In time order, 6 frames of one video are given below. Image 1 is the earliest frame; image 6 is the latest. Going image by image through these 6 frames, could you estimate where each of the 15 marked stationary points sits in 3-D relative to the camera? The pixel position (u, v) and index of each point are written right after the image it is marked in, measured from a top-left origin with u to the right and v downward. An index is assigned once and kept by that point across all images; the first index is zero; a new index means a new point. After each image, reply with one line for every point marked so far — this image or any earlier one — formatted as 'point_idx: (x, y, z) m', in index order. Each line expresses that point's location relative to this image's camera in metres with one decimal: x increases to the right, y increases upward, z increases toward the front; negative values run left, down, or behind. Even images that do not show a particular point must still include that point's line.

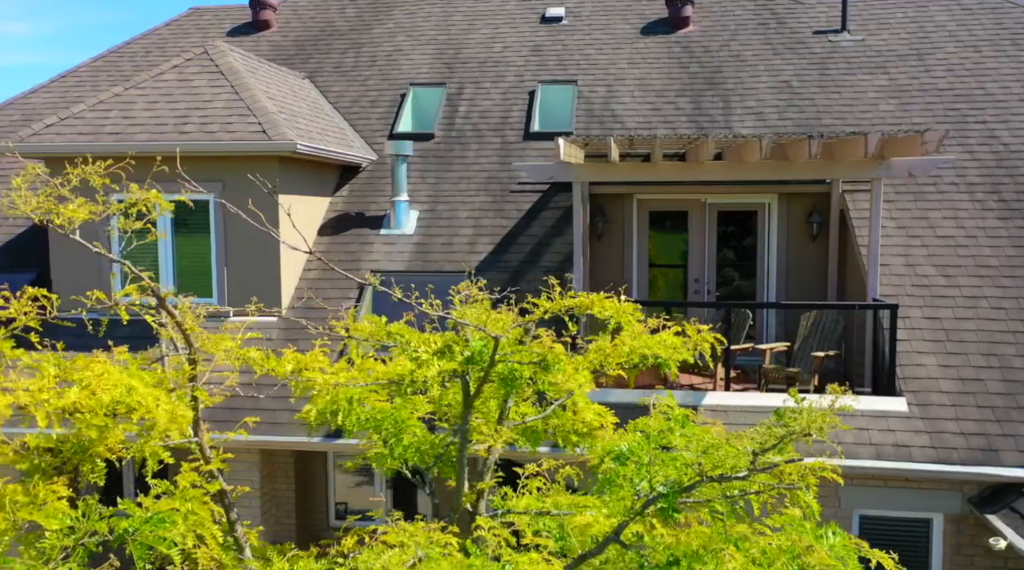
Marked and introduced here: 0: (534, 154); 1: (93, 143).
0: (+0.4, +2.0, +18.5) m
1: (-5.3, +1.8, +15.1) m
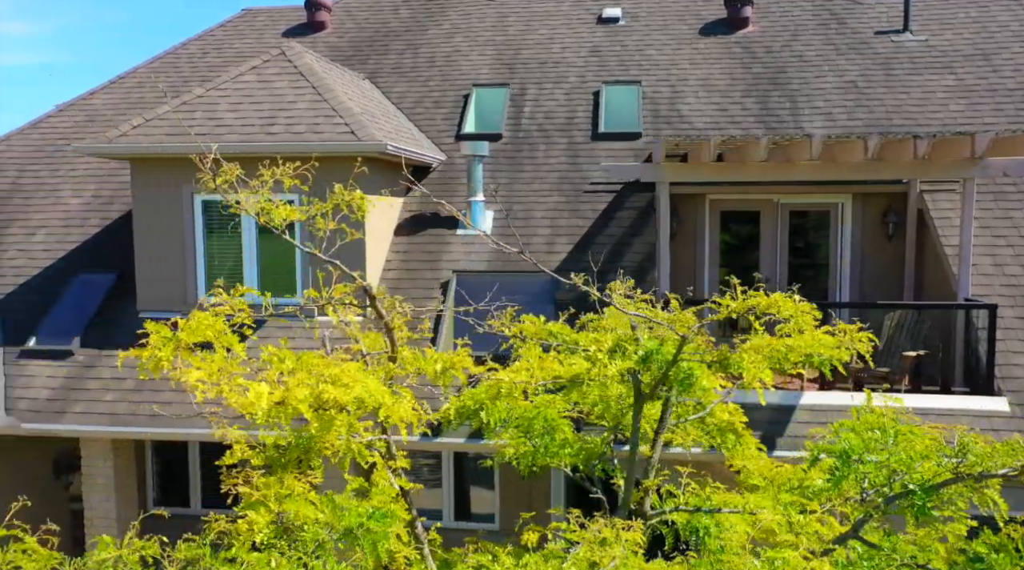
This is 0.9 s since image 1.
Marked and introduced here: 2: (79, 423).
0: (+1.4, +2.0, +18.6) m
1: (-4.2, +1.8, +15.3) m
2: (-5.2, -1.7, +14.4) m
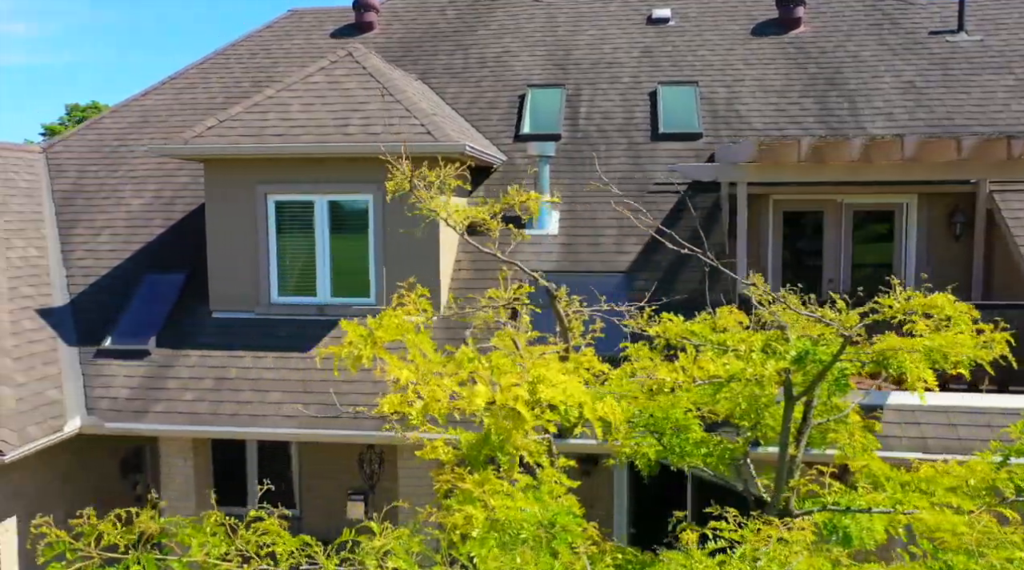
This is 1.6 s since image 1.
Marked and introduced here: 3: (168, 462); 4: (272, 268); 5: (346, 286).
0: (+2.4, +2.0, +18.6) m
1: (-3.3, +1.8, +15.4) m
2: (-4.3, -1.7, +14.5) m
3: (-4.3, -2.2, +14.8) m
4: (-3.2, +0.2, +16.0) m
5: (-2.2, 0.0, +15.9) m
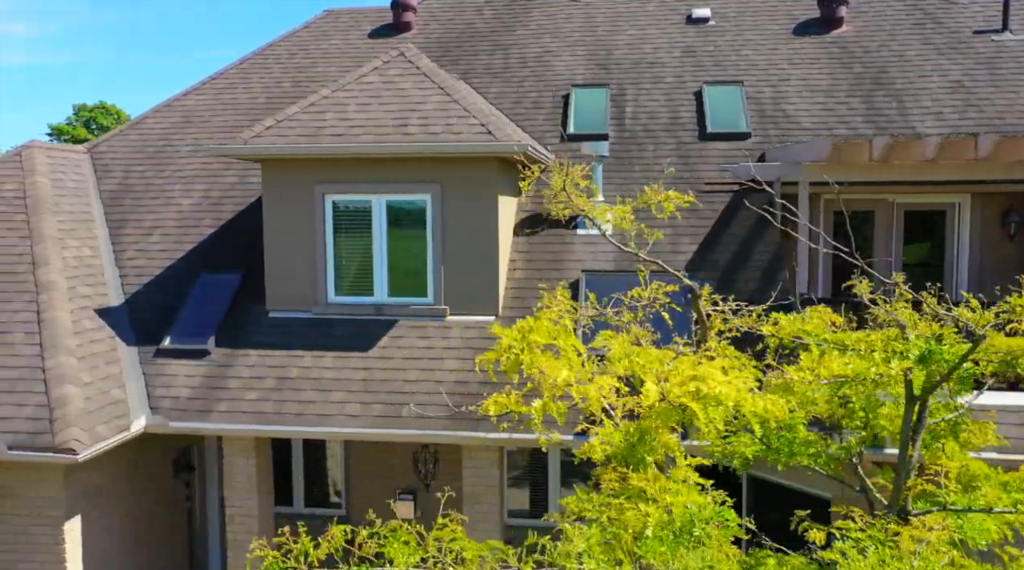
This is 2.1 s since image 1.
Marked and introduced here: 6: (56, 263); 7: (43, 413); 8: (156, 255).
0: (+3.2, +2.1, +18.7) m
1: (-2.5, +1.8, +15.4) m
2: (-3.5, -1.7, +14.5) m
3: (-3.5, -2.2, +14.9) m
4: (-2.5, +0.2, +16.1) m
5: (-1.4, 0.0, +15.9) m
6: (-6.2, +0.3, +16.4) m
7: (-5.3, -1.5, +13.6) m
8: (-5.3, +0.4, +17.7) m
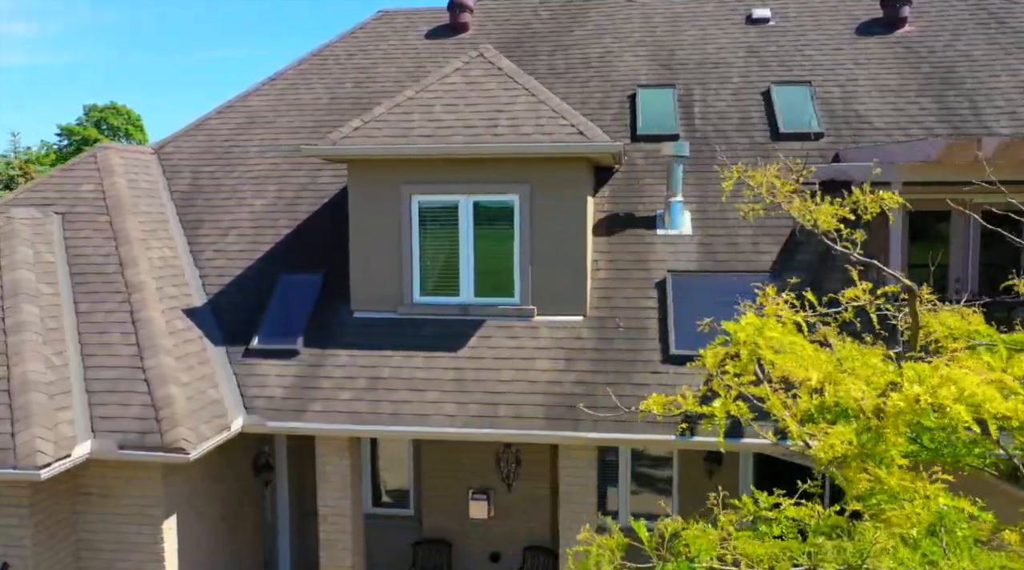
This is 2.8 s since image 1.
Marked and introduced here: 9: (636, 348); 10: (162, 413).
0: (+4.3, +2.1, +18.7) m
1: (-1.3, +1.8, +15.4) m
2: (-2.3, -1.7, +14.6) m
3: (-2.3, -2.2, +14.9) m
4: (-1.3, +0.2, +16.1) m
5: (-0.3, 0.0, +16.0) m
6: (-5.1, +0.3, +16.4) m
7: (-4.1, -1.5, +13.7) m
8: (-4.1, +0.4, +17.8) m
9: (+1.6, -0.8, +15.3) m
10: (-4.0, -1.5, +13.6) m
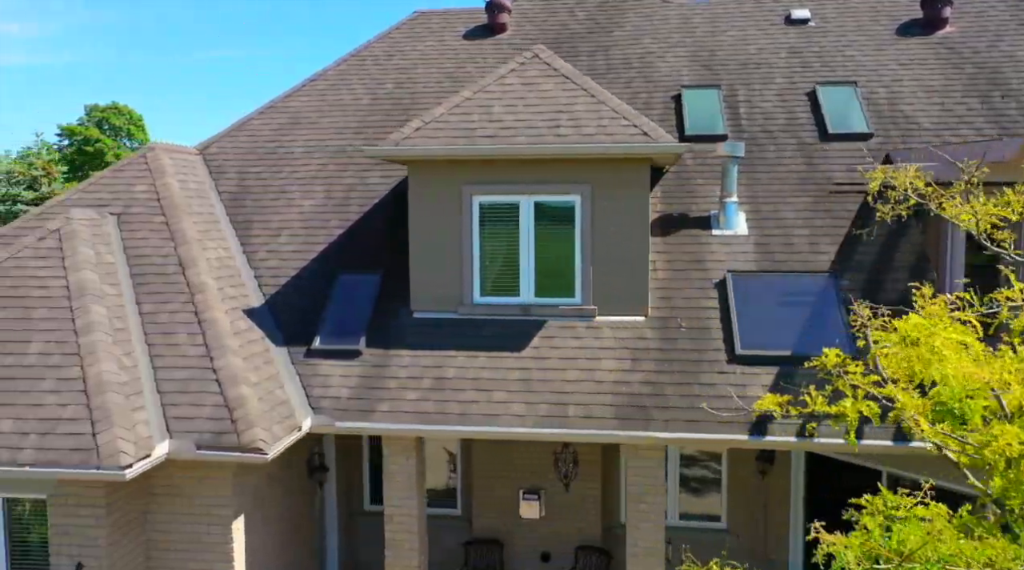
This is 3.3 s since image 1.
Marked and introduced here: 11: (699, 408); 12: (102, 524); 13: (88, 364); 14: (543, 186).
0: (+5.1, +2.1, +18.8) m
1: (-0.5, +1.8, +15.5) m
2: (-1.5, -1.7, +14.6) m
3: (-1.5, -2.2, +14.9) m
4: (-0.5, +0.2, +16.1) m
5: (+0.5, 0.0, +16.0) m
6: (-4.3, +0.3, +16.4) m
7: (-3.3, -1.5, +13.7) m
8: (-3.3, +0.4, +17.8) m
9: (+2.5, -0.8, +15.3) m
10: (-3.2, -1.5, +13.6) m
11: (+2.3, -1.5, +14.7) m
12: (-4.7, -2.8, +13.7) m
13: (-4.9, -0.9, +13.8) m
14: (+0.4, +1.3, +15.8) m
